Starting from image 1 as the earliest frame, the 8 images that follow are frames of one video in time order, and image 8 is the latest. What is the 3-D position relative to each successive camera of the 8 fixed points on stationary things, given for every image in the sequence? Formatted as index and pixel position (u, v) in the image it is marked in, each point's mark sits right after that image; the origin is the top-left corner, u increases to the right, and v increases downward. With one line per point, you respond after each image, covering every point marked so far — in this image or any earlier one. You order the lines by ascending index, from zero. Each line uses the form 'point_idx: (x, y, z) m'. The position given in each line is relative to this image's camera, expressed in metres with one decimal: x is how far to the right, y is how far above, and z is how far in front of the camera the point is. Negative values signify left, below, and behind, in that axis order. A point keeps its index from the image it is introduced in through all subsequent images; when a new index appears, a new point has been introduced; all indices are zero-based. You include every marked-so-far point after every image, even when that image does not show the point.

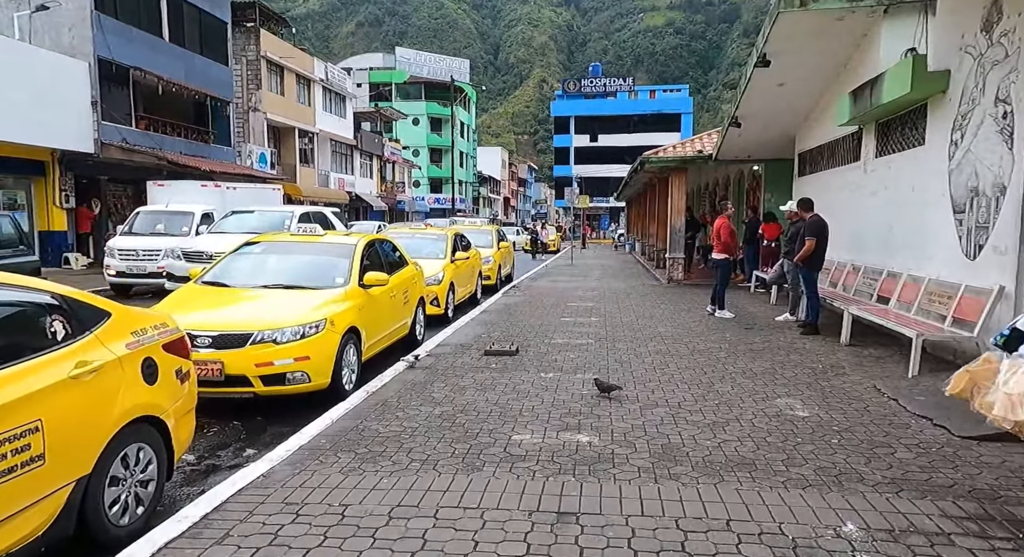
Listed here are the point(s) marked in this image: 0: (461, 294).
0: (-0.9, -0.3, +12.5) m
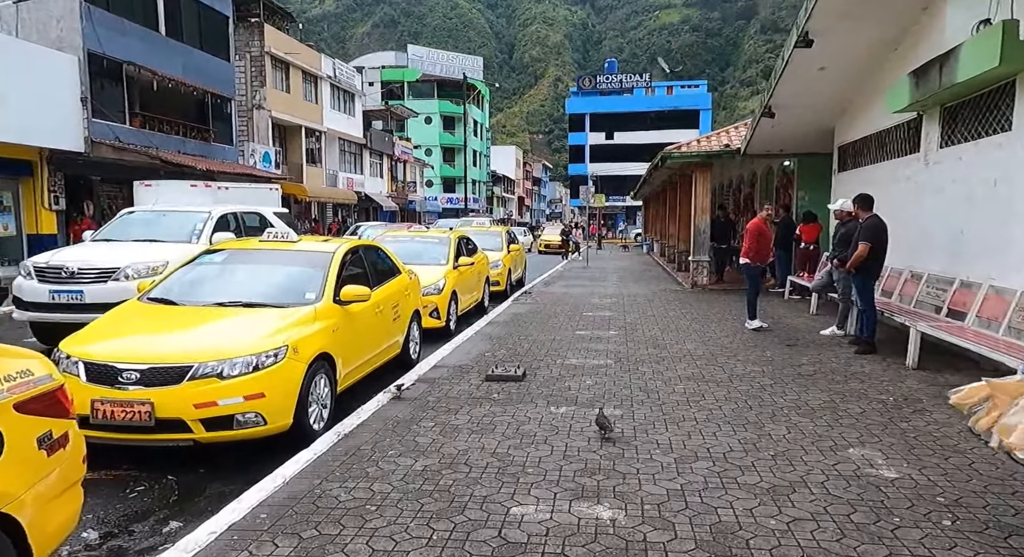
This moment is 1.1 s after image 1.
0: (-0.8, -0.4, +11.3) m
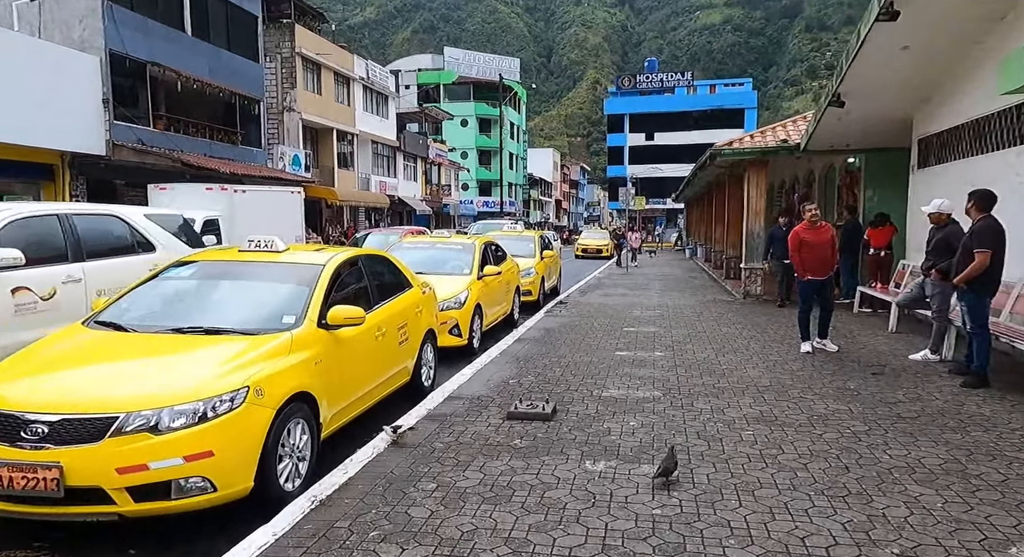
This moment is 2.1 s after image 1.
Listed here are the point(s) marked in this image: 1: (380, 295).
0: (-0.3, -0.5, +10.2) m
1: (-1.2, -0.1, +6.1) m
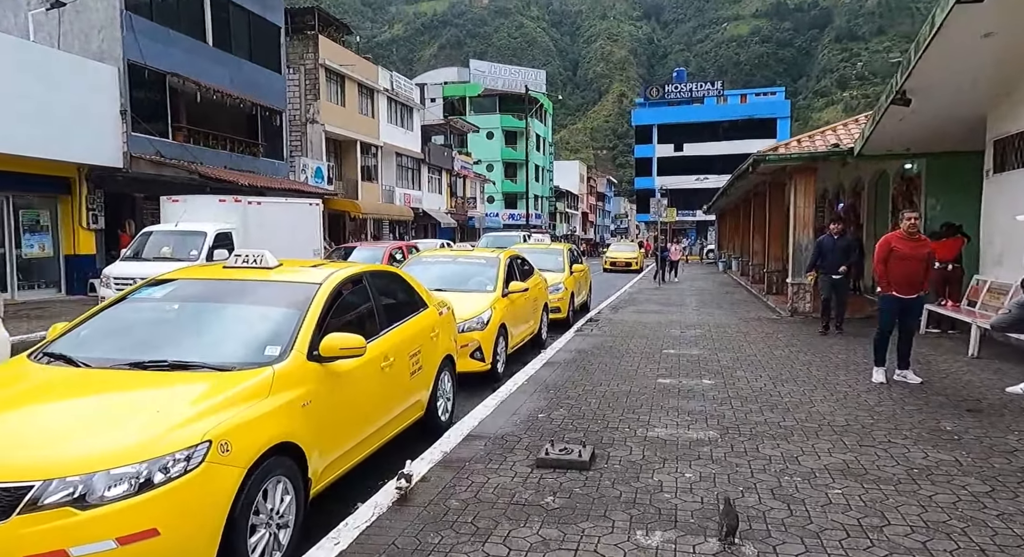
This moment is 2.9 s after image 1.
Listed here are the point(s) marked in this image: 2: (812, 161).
0: (+0.1, -0.8, +9.3) m
1: (-0.9, -0.3, +5.3) m
2: (+5.4, +2.1, +12.7) m
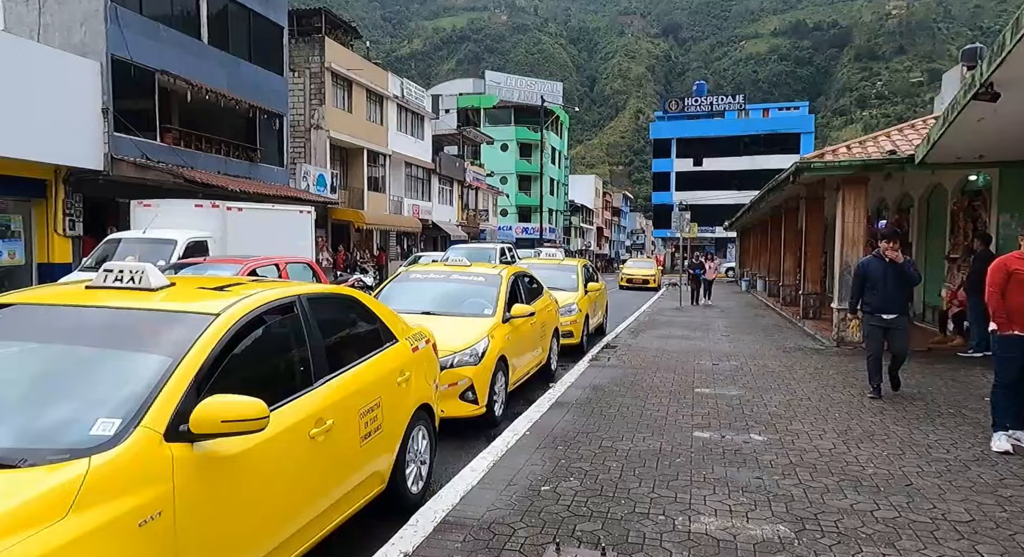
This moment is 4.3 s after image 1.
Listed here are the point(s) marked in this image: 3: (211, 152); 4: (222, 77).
0: (+0.1, -1.0, +7.8) m
1: (-1.0, -0.4, +3.8) m
2: (+5.6, +1.7, +11.2) m
3: (-8.4, +3.5, +19.6) m
4: (-8.3, +5.8, +20.1) m
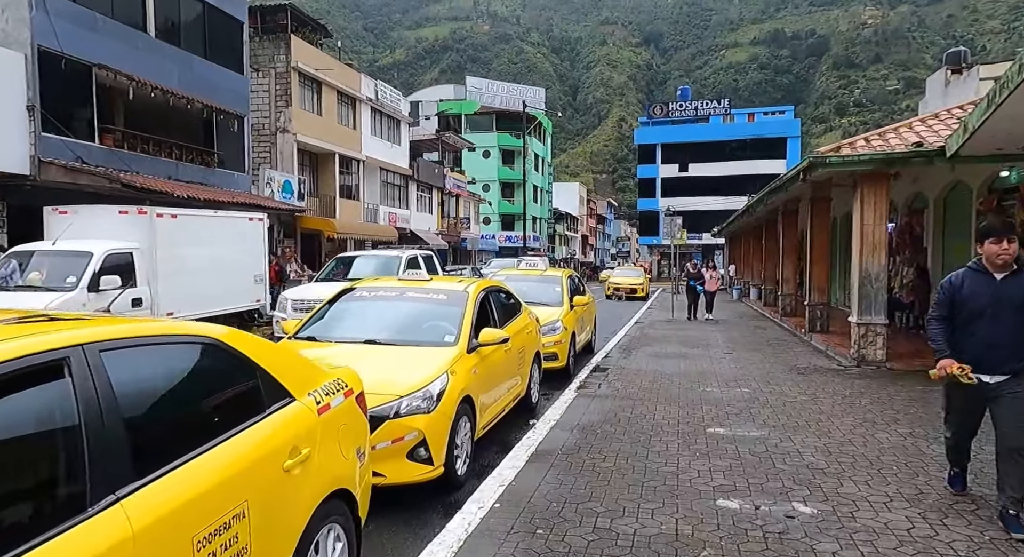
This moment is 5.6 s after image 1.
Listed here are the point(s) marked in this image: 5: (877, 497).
0: (-0.2, -1.2, +6.3) m
1: (-1.2, -0.6, +2.2) m
2: (+5.2, +1.6, +9.8) m
3: (-9.0, +3.2, +17.9) m
4: (-8.9, +5.4, +18.4) m
5: (+2.4, -1.4, +4.6) m
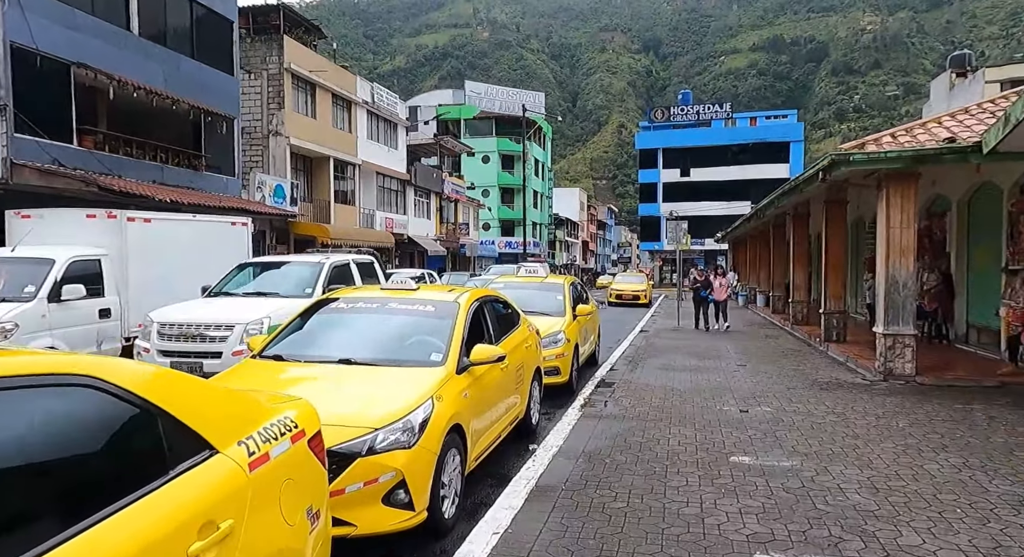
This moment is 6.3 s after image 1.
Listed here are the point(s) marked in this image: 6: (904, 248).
0: (-0.2, -1.2, +5.5) m
1: (-1.2, -0.6, +1.5) m
2: (+5.2, +1.5, +9.0) m
3: (-9.0, +3.0, +17.2) m
4: (-8.9, +5.2, +17.7) m
5: (+2.3, -1.4, +3.8) m
6: (+5.3, +0.4, +9.4) m
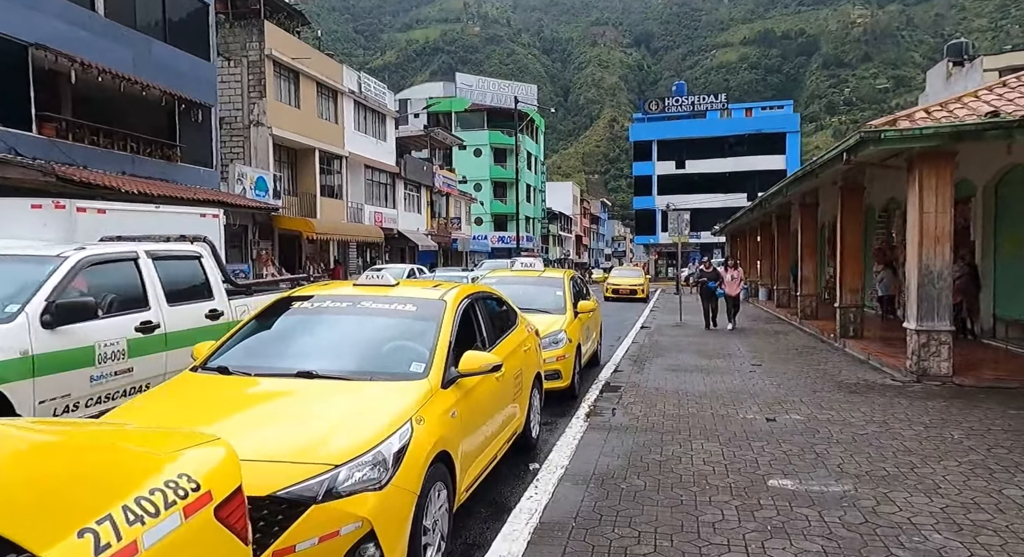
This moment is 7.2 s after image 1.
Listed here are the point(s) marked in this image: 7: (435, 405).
0: (-0.2, -1.2, +4.6) m
1: (-1.2, -0.6, +0.5) m
2: (+5.1, +1.6, +8.1) m
3: (-9.2, +3.0, +16.1) m
4: (-9.1, +5.2, +16.6) m
5: (+2.4, -1.4, +2.9) m
6: (+5.2, +0.5, +8.6) m
7: (-0.4, -0.7, +3.9) m
